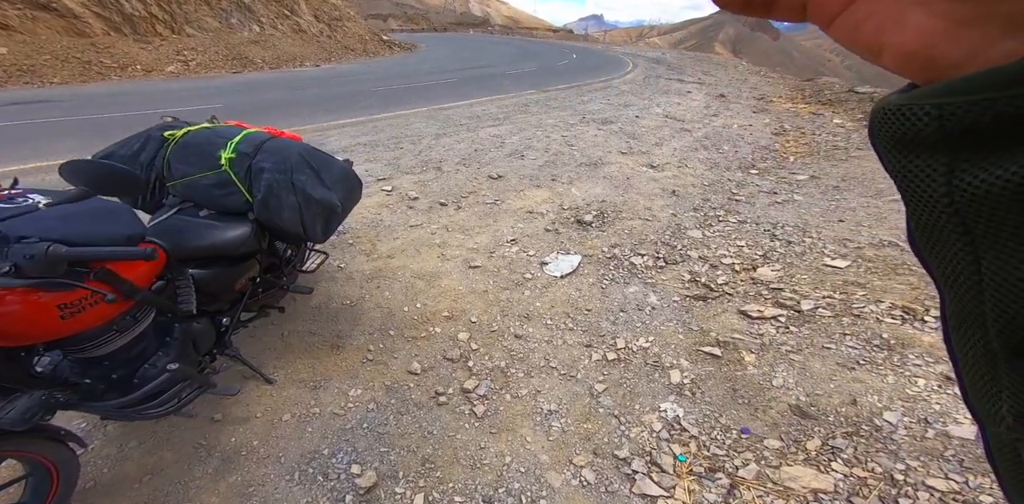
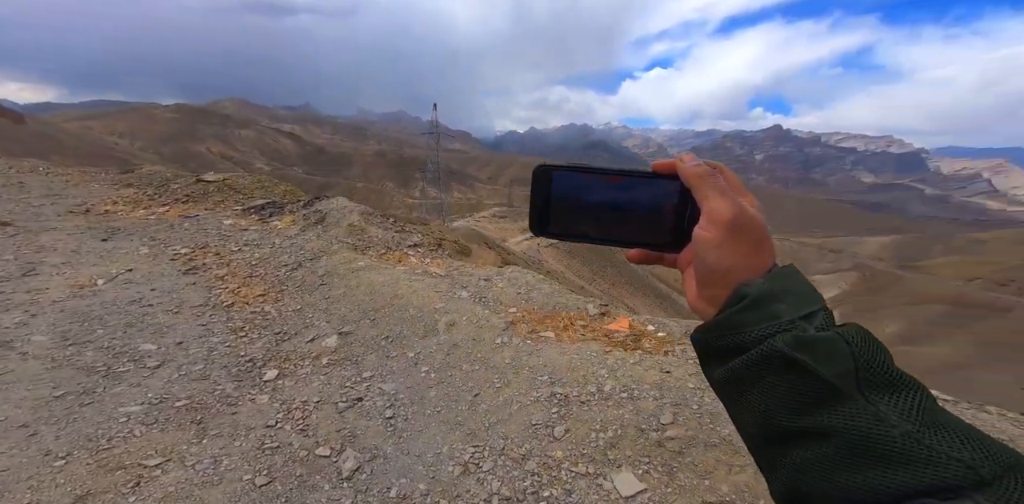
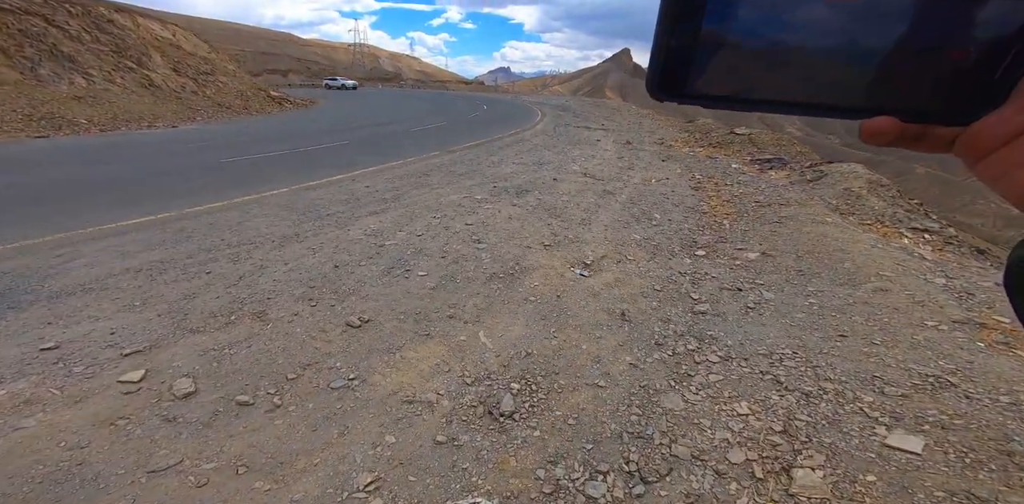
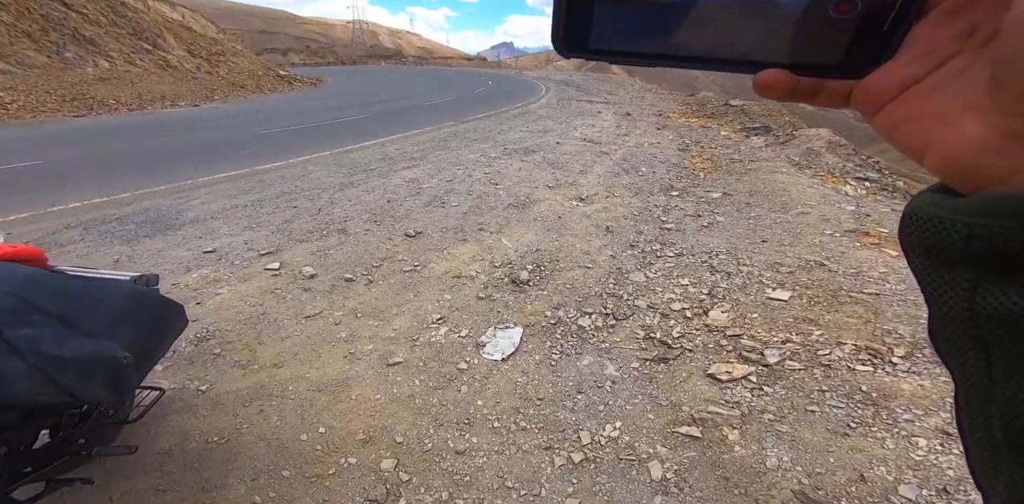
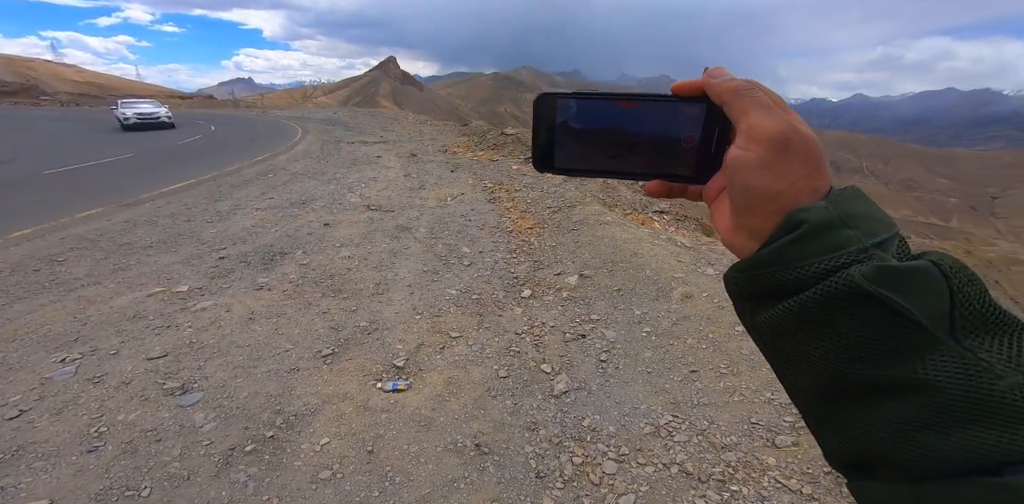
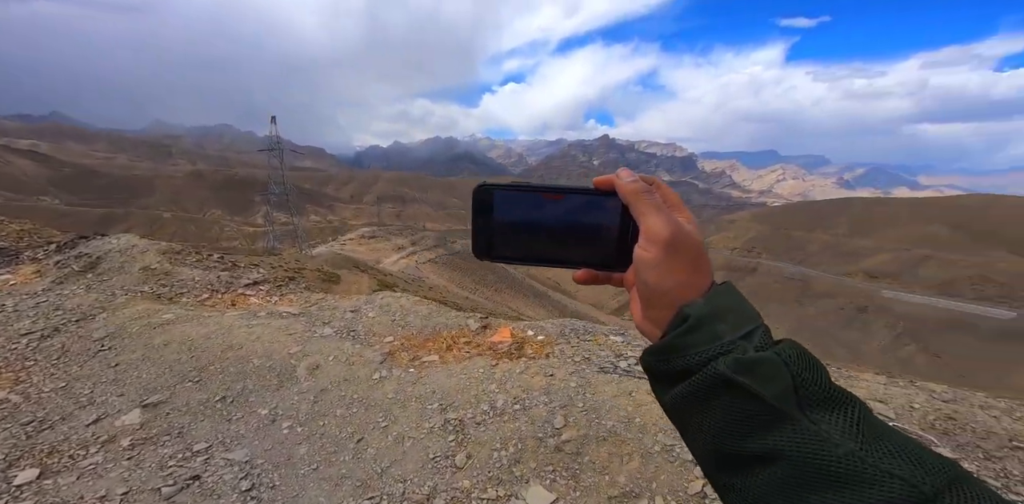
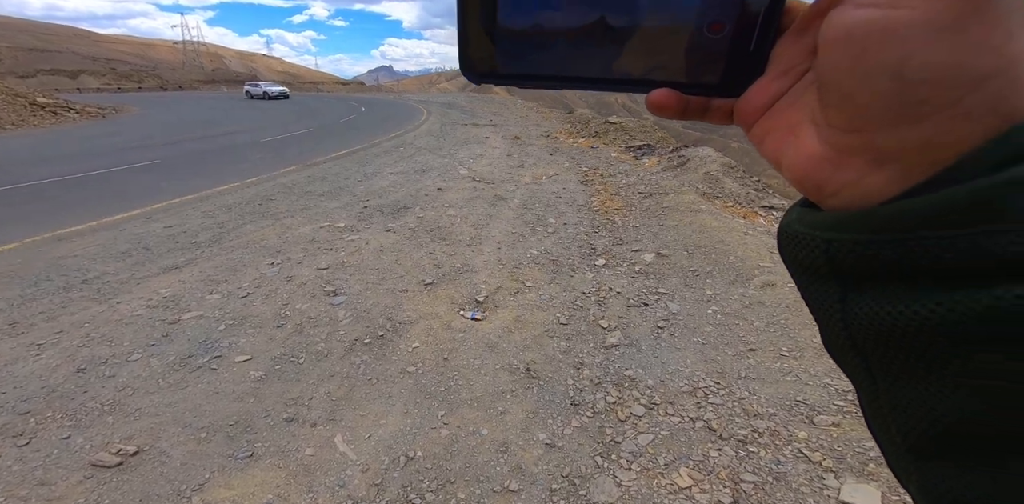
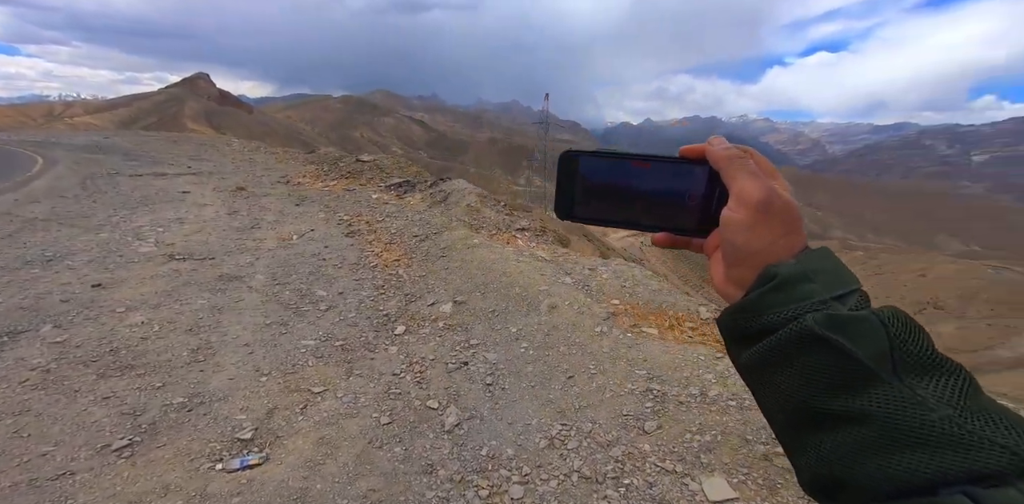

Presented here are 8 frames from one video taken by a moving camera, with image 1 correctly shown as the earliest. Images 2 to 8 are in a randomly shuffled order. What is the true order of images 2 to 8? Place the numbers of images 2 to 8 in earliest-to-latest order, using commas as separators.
4, 3, 7, 5, 8, 2, 6
